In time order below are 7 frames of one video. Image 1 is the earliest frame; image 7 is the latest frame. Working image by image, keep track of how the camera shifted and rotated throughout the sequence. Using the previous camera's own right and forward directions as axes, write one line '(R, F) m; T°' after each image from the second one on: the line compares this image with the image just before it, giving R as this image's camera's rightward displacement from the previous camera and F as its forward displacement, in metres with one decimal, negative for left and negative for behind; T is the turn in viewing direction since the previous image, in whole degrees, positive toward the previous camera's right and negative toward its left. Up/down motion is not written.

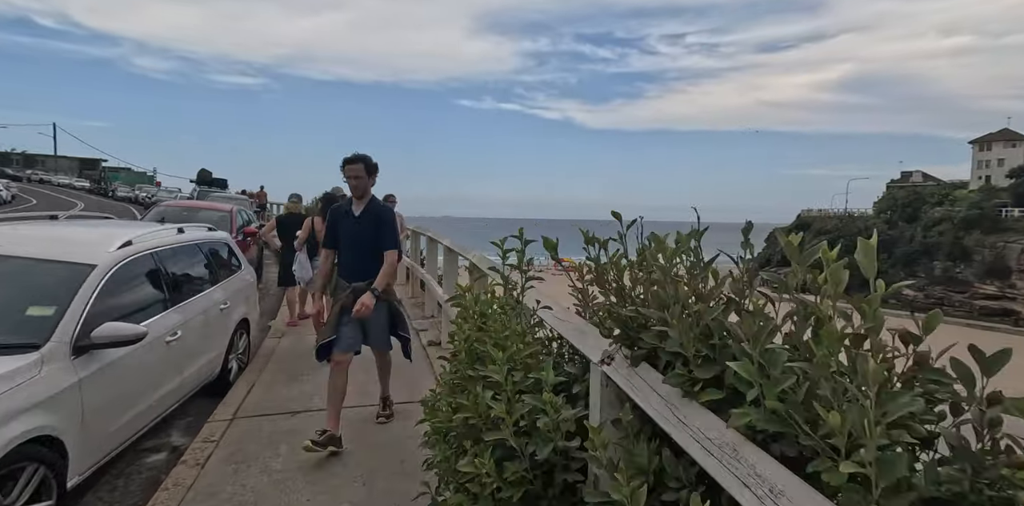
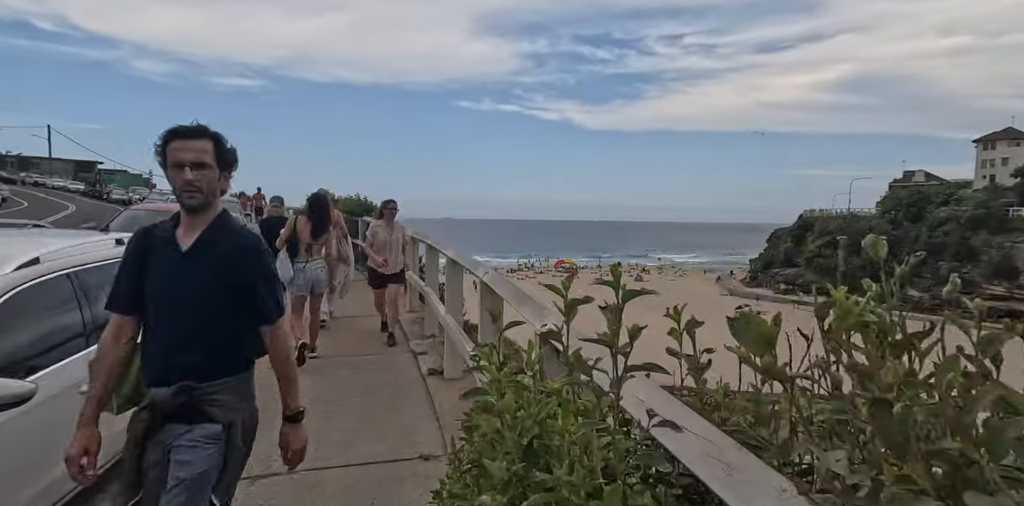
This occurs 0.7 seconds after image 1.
(-0.1, +0.5) m; 0°
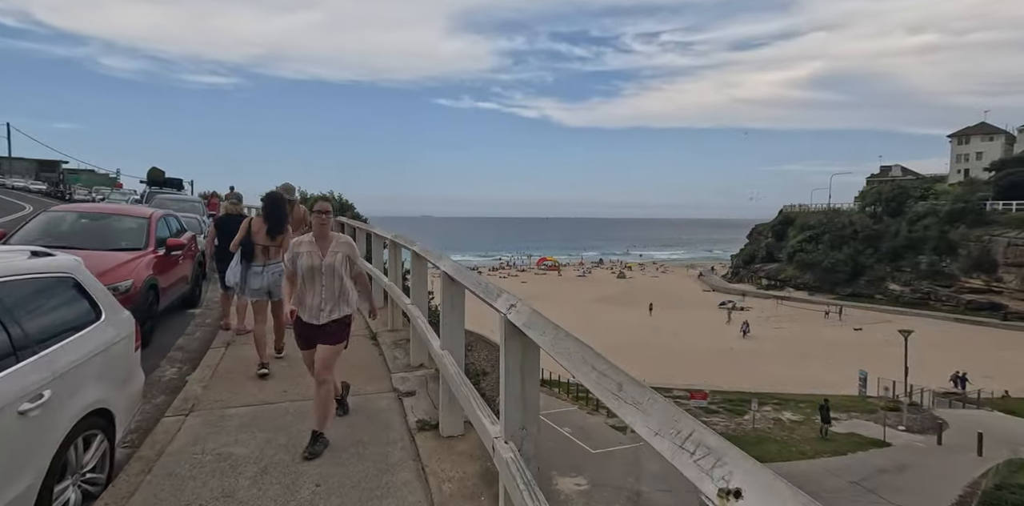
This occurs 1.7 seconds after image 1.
(-0.1, +0.7) m; +2°
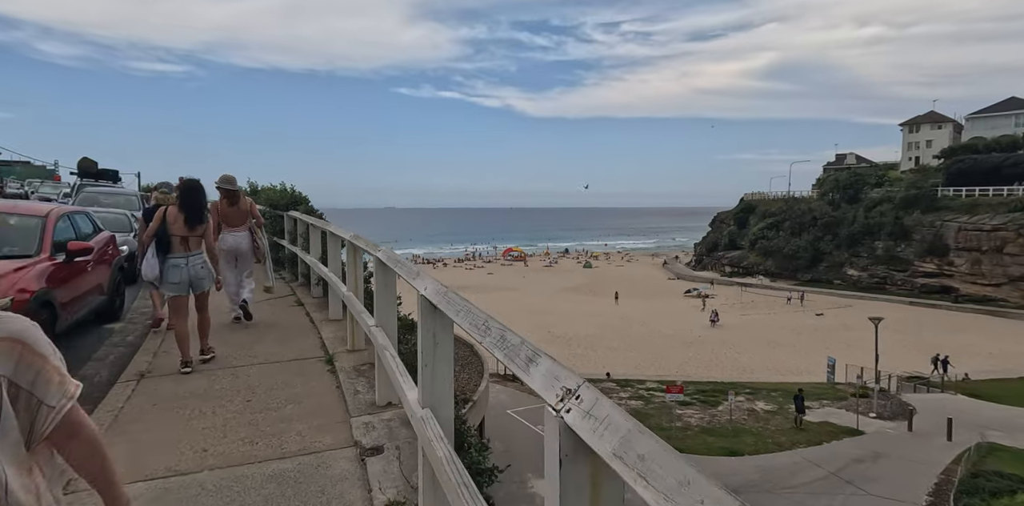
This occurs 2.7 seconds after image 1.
(-0.1, +0.7) m; +4°
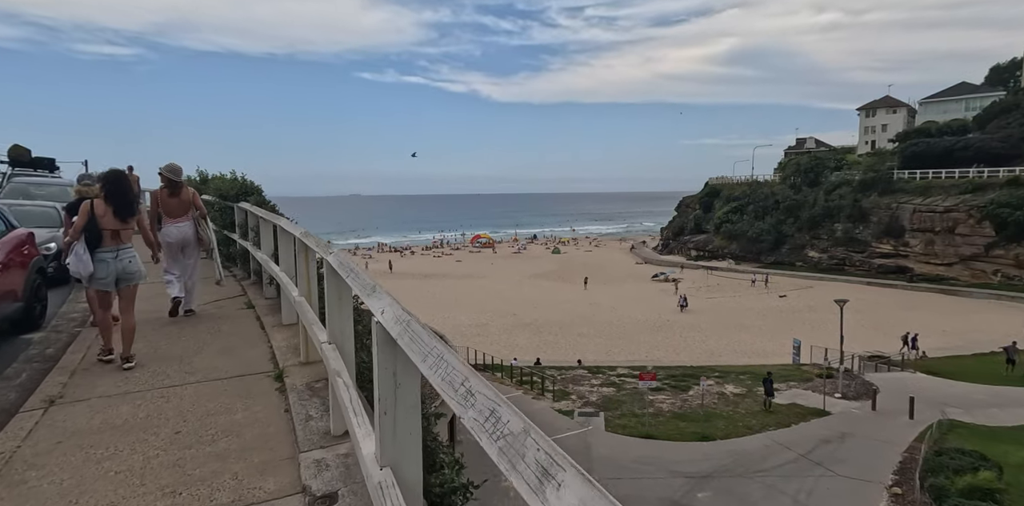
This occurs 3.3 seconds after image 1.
(0.0, +0.4) m; +3°
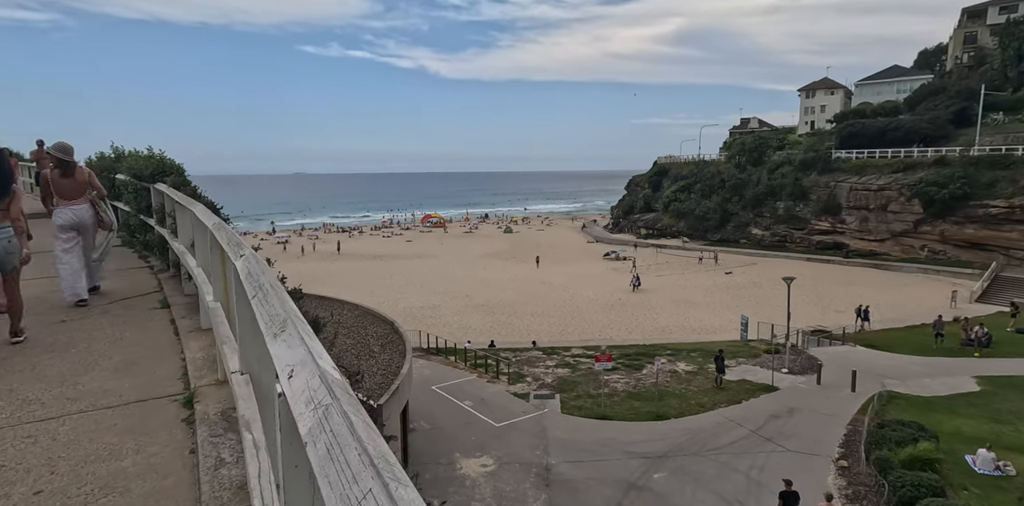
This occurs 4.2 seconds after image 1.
(0.0, +0.4) m; +5°
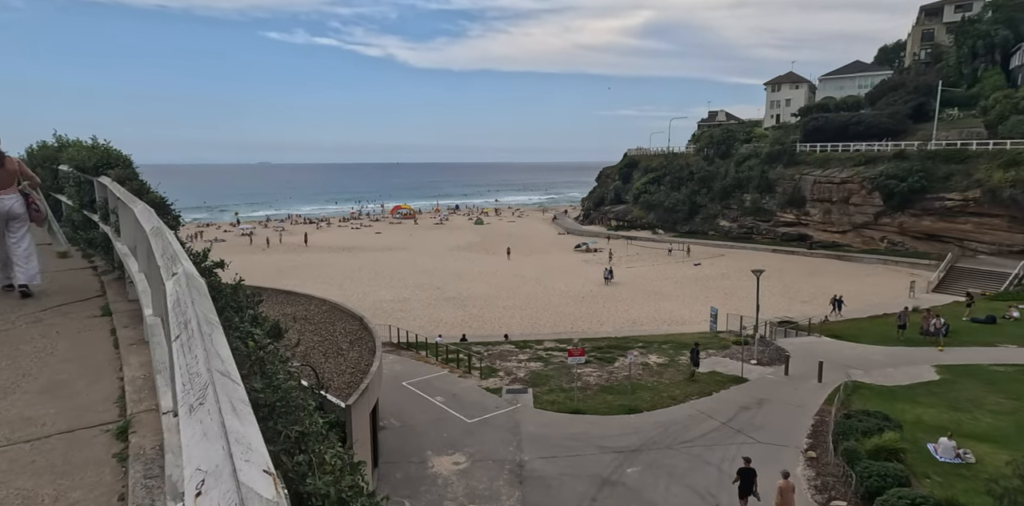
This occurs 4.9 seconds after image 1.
(0.0, +0.2) m; +3°
